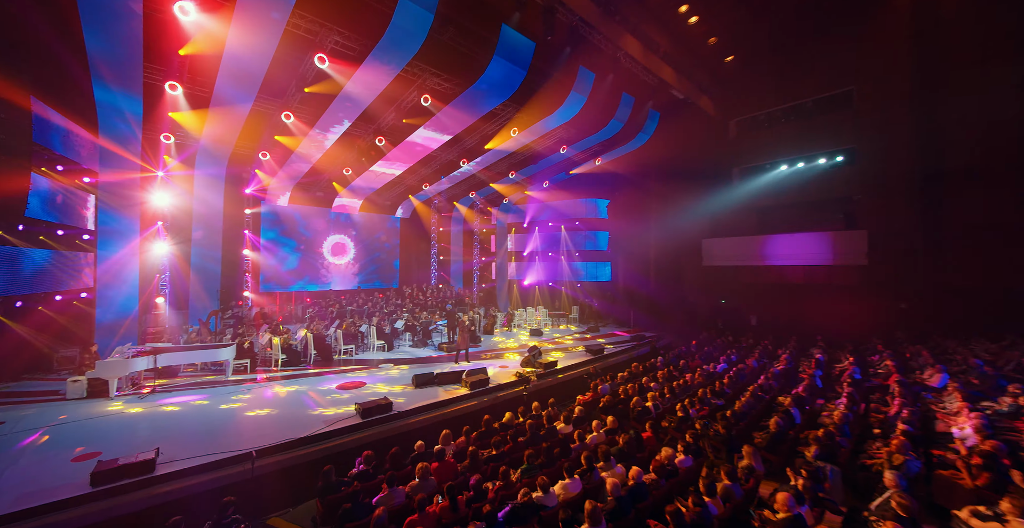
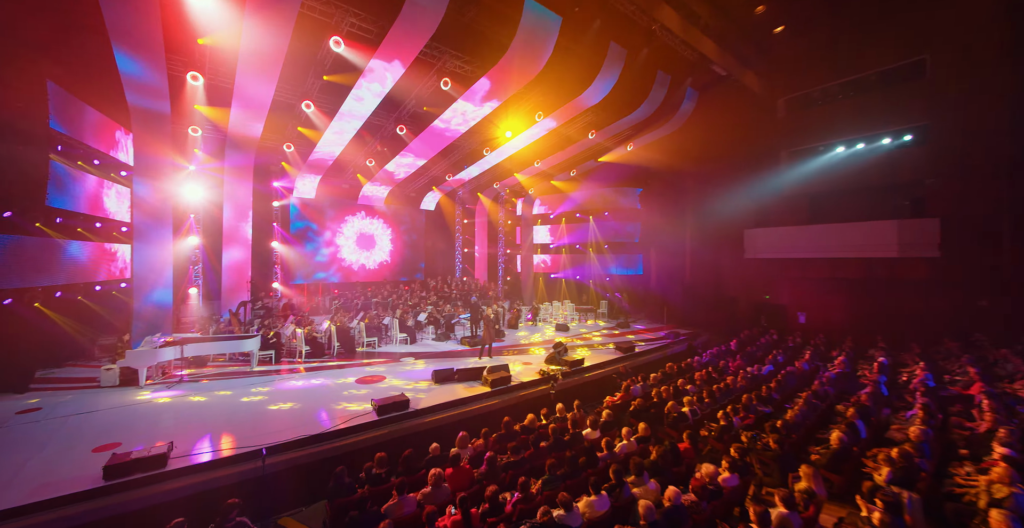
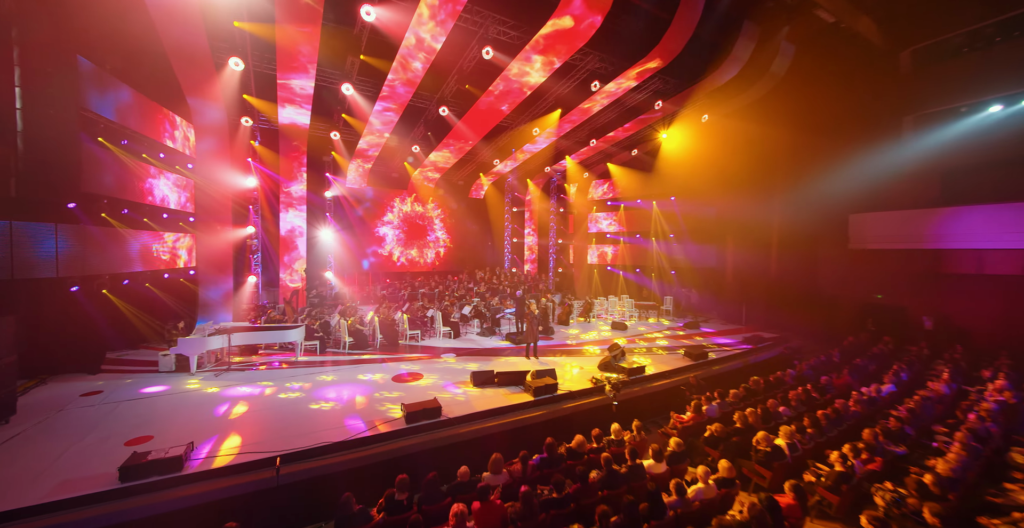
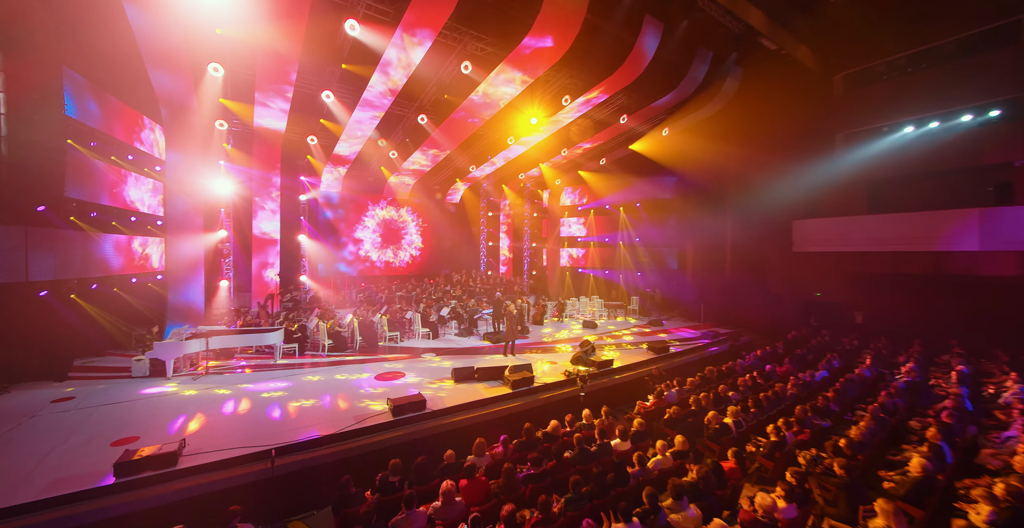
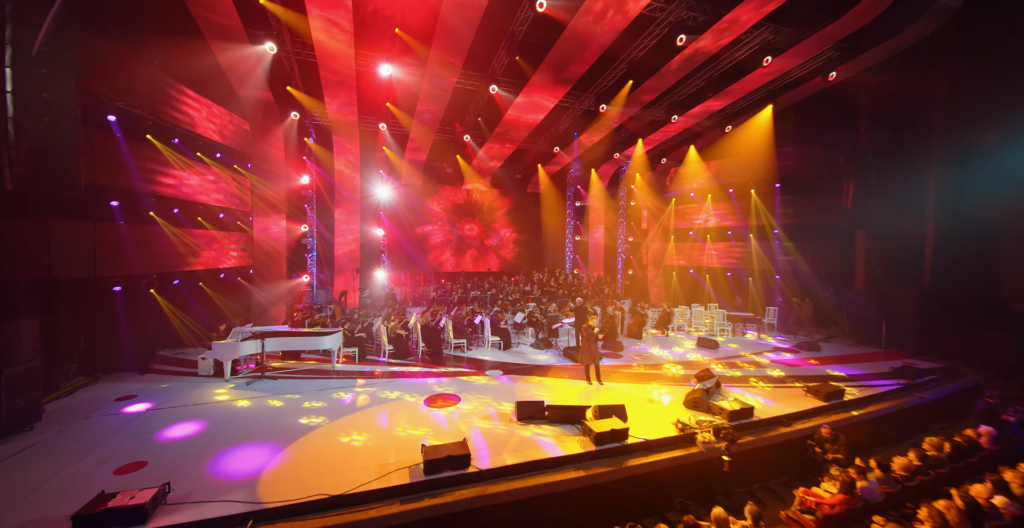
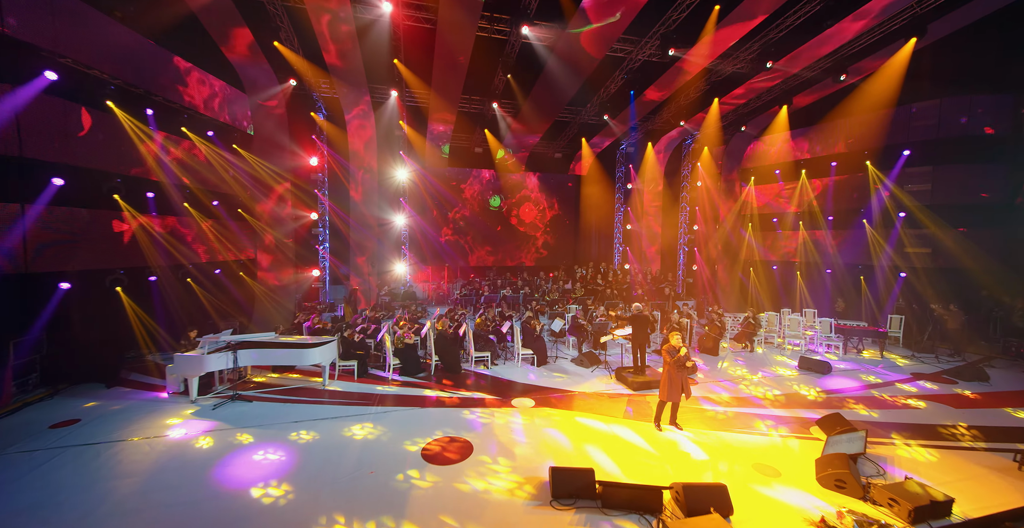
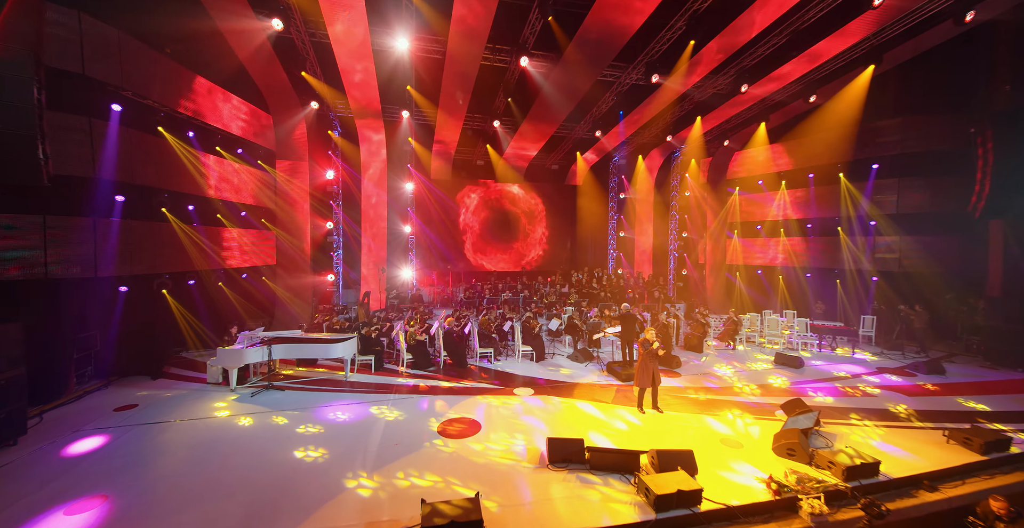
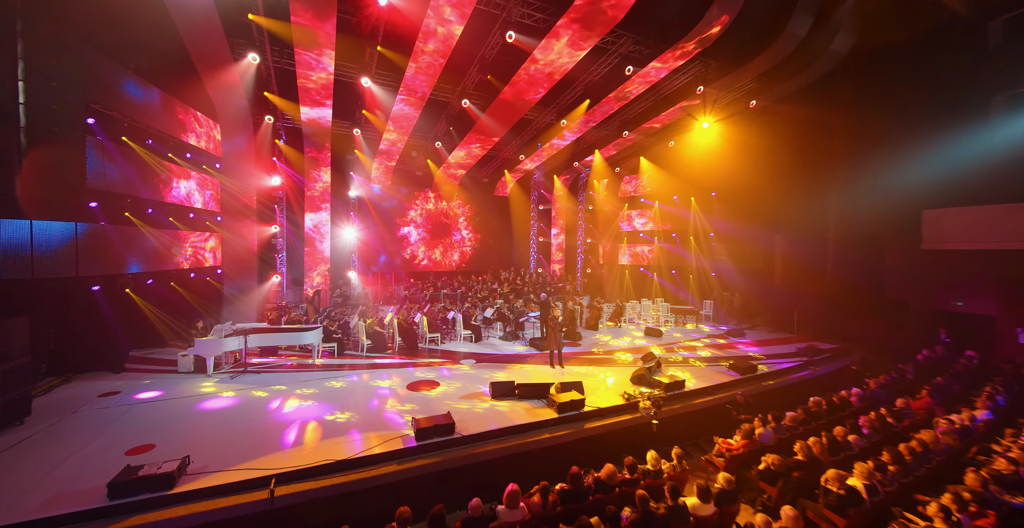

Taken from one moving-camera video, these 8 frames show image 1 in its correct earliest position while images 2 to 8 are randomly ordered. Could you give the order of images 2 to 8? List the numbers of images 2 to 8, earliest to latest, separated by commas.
2, 4, 3, 8, 5, 7, 6
